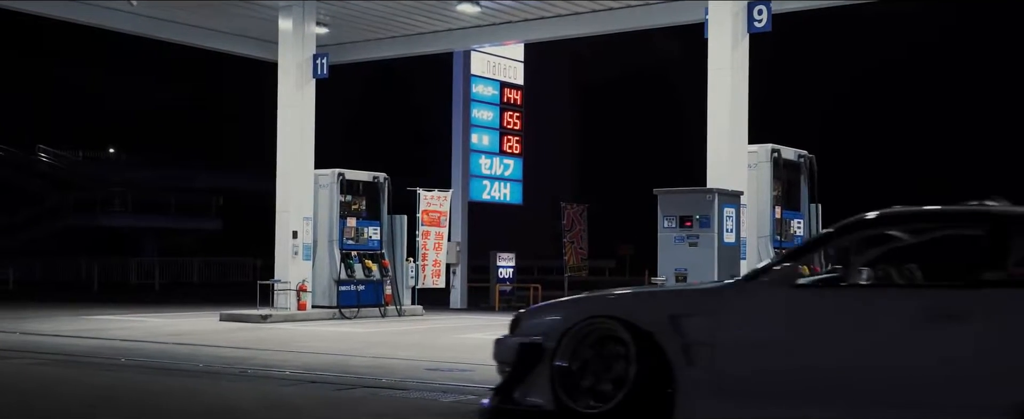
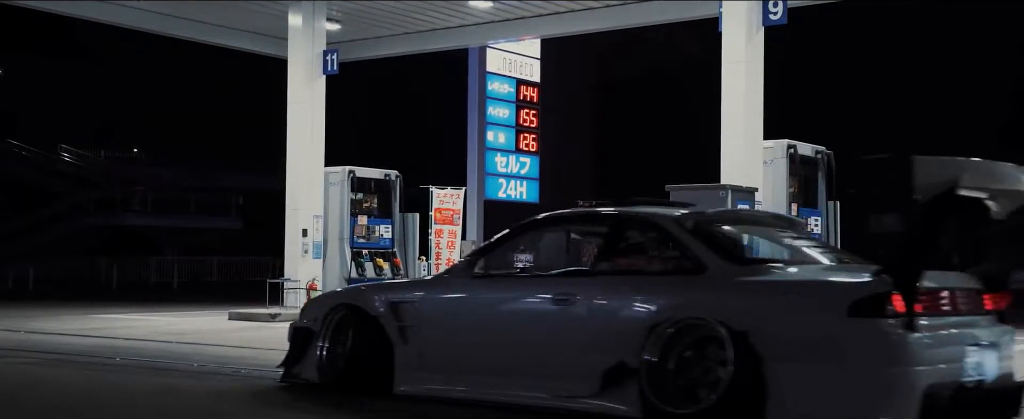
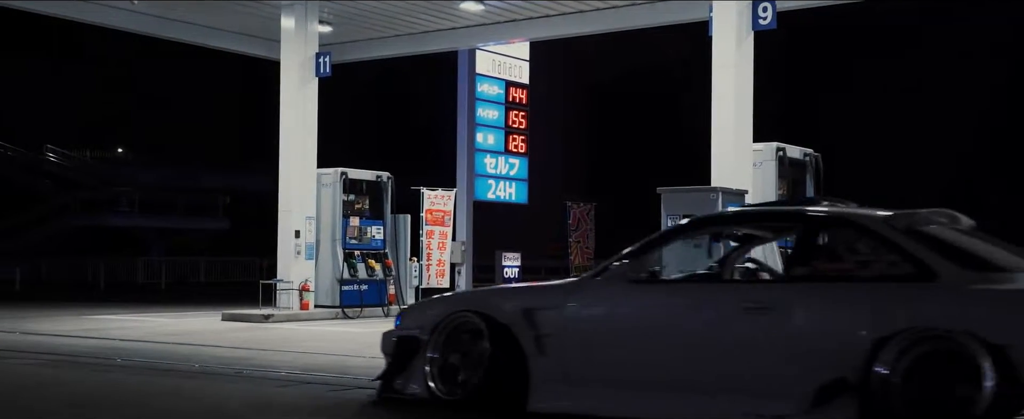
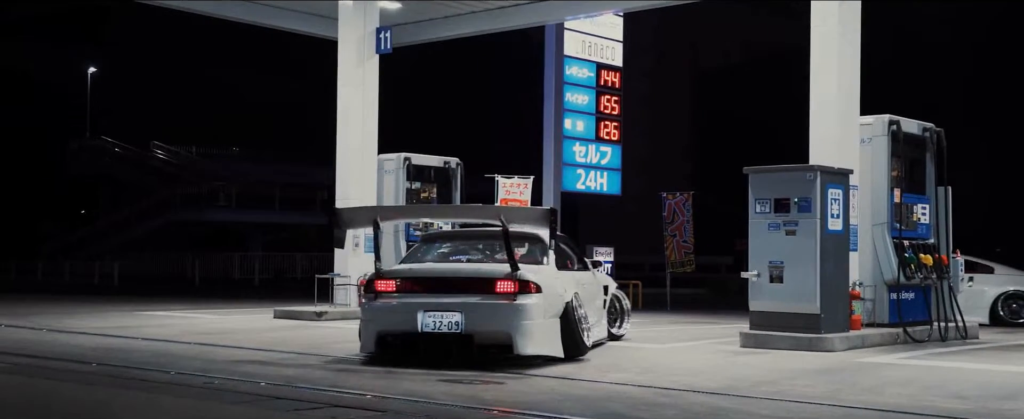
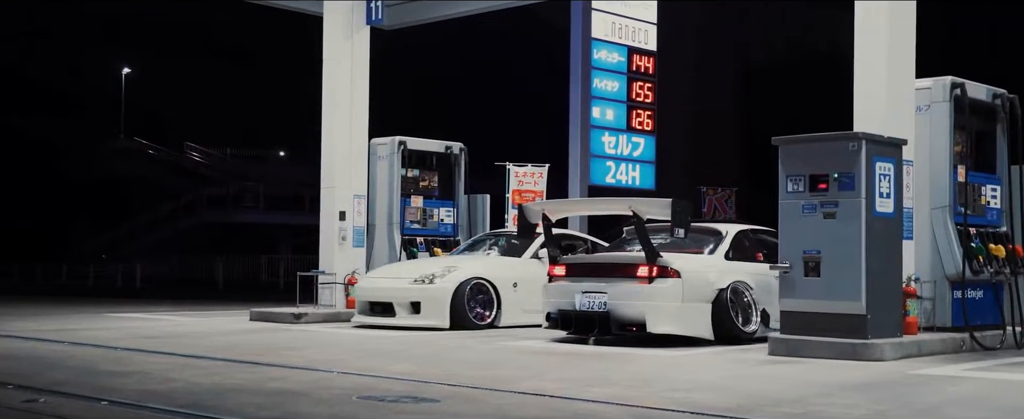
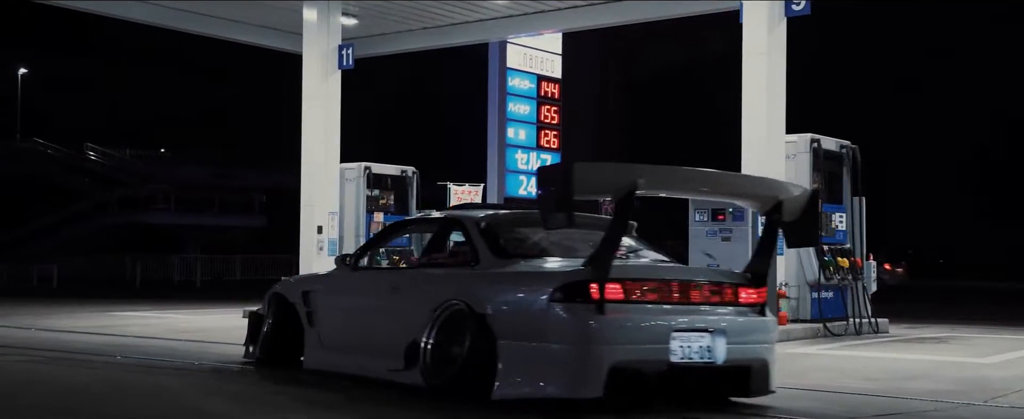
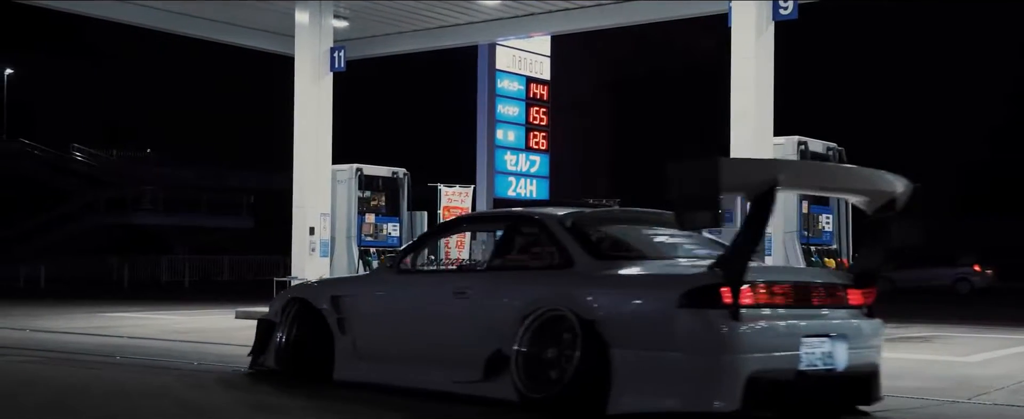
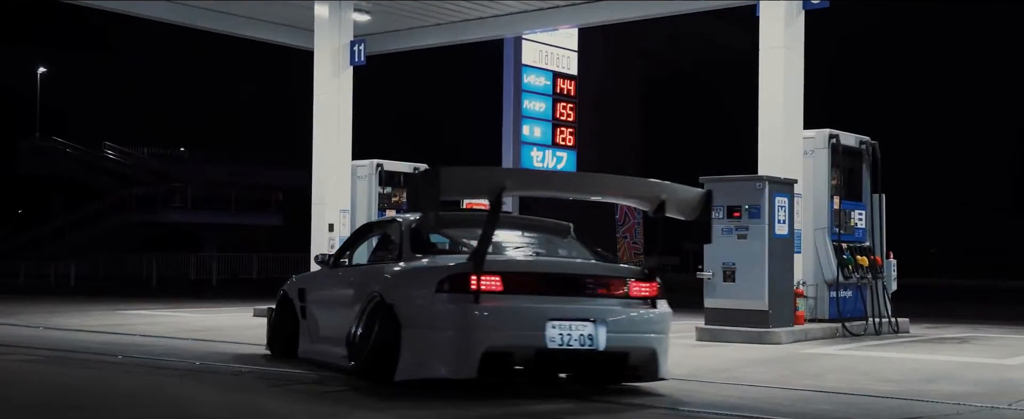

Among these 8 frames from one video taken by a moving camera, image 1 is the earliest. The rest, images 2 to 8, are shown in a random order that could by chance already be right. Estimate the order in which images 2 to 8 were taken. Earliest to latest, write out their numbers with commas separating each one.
3, 2, 7, 6, 8, 4, 5
